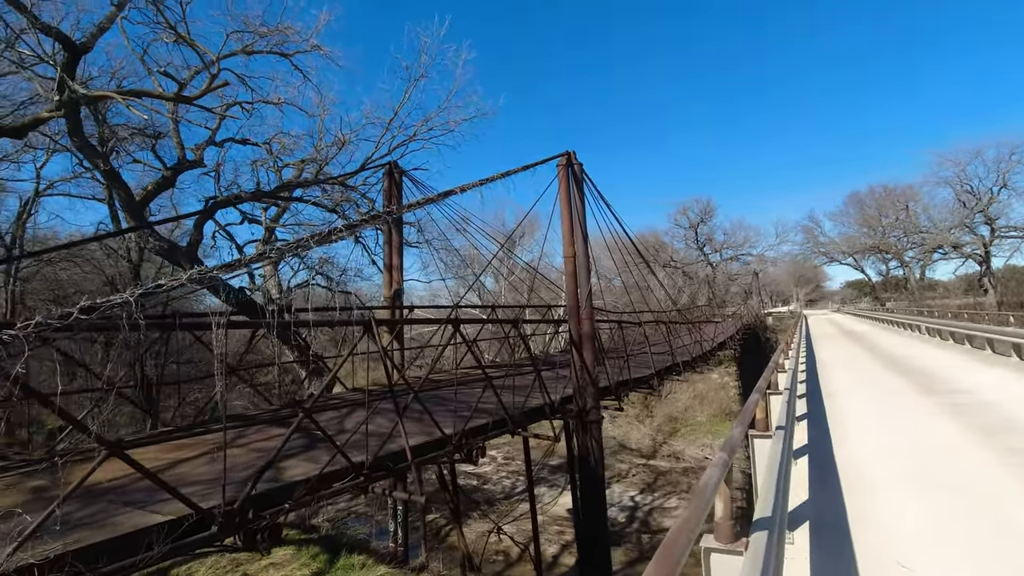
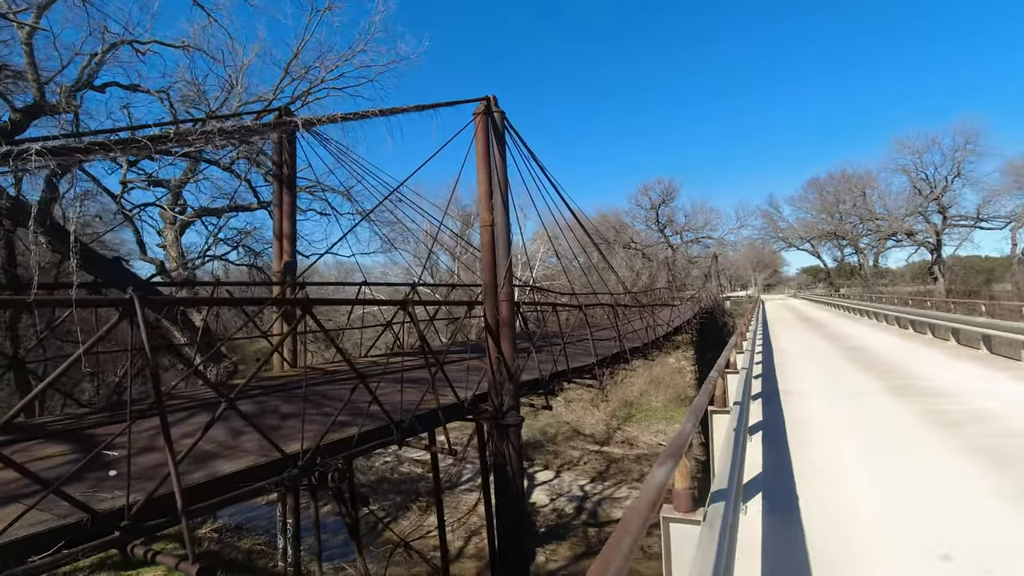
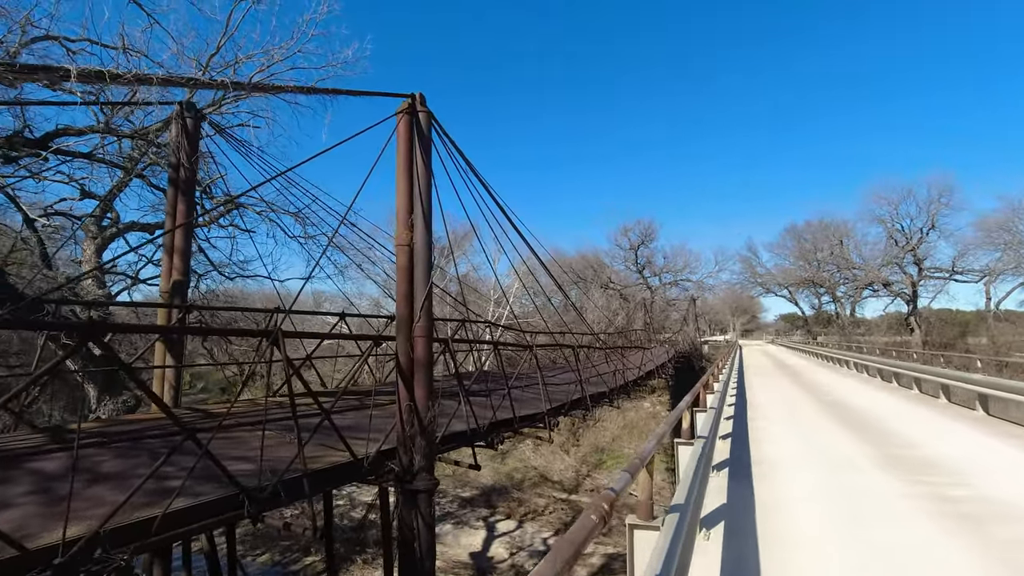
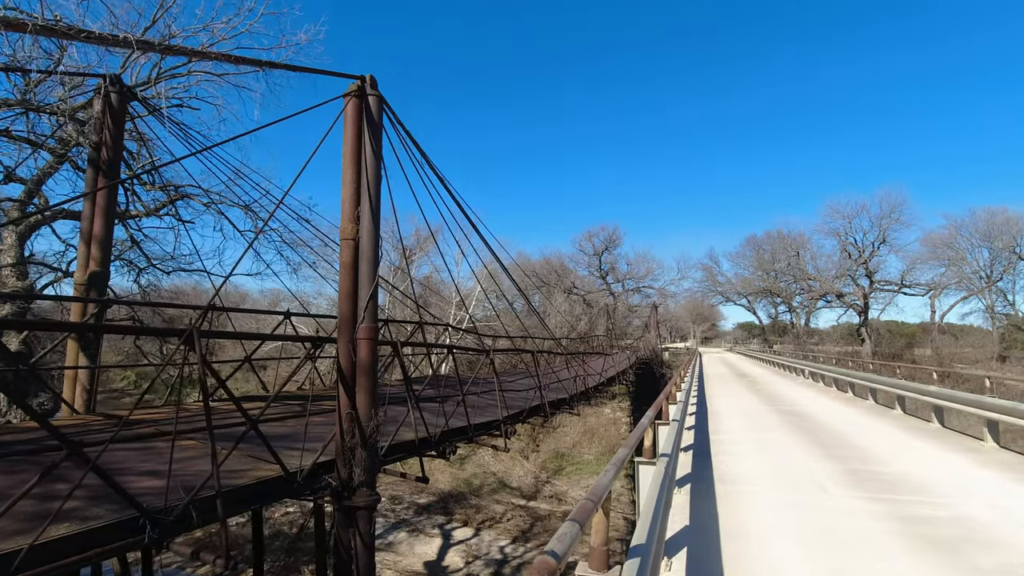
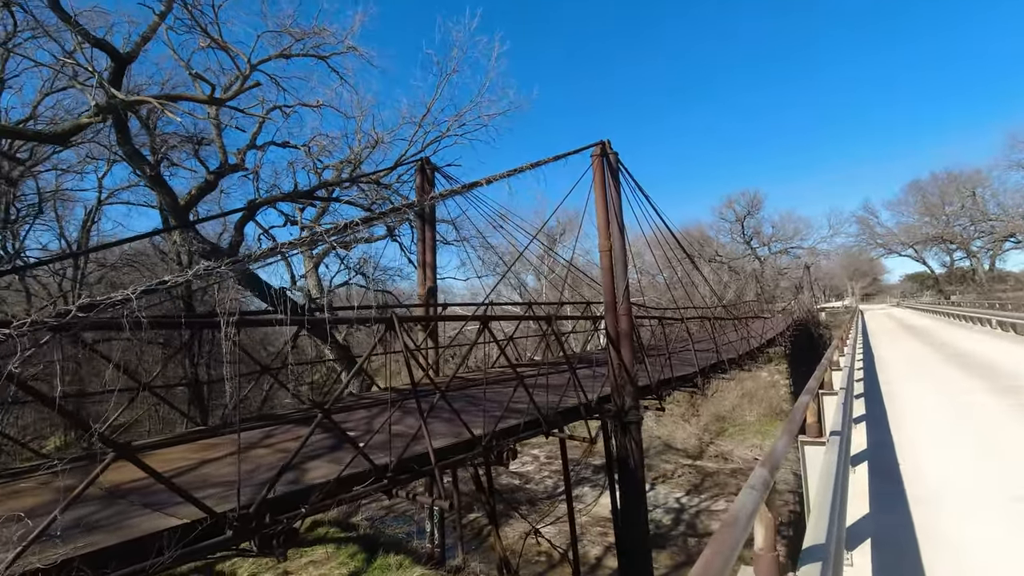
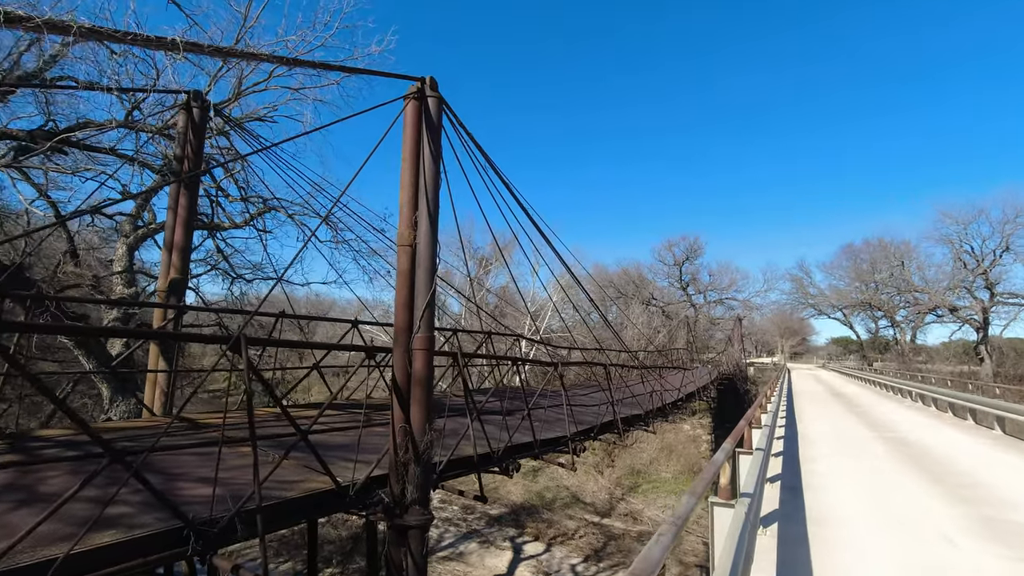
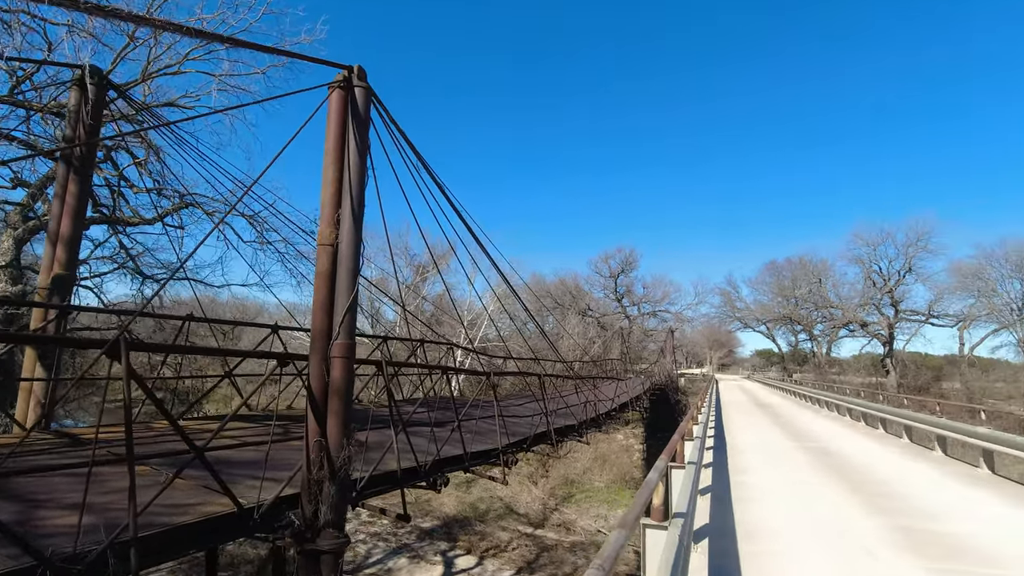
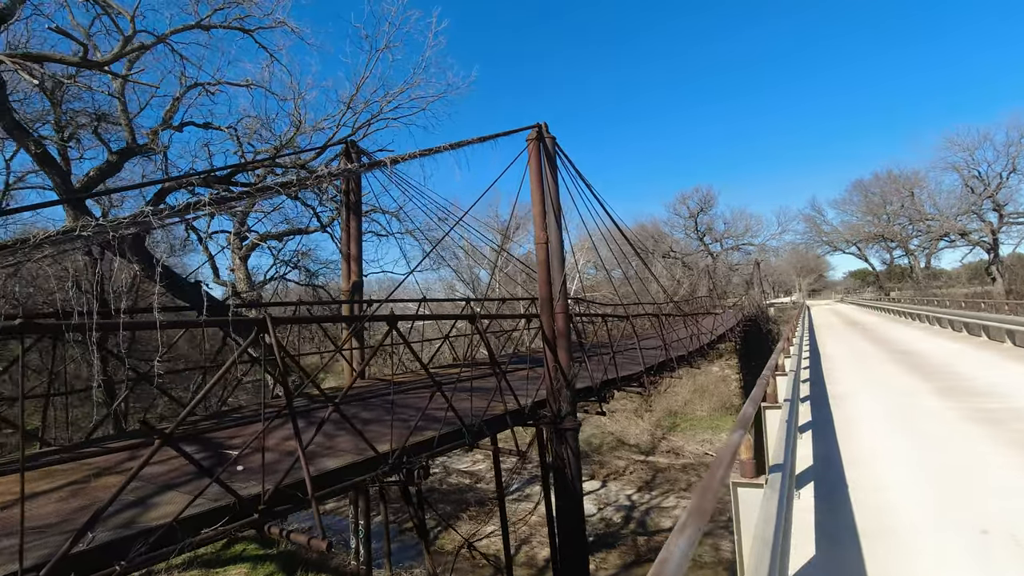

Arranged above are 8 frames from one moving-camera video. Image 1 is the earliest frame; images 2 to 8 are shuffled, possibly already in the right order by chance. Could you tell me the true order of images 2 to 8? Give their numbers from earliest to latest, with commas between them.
5, 8, 2, 3, 4, 6, 7
